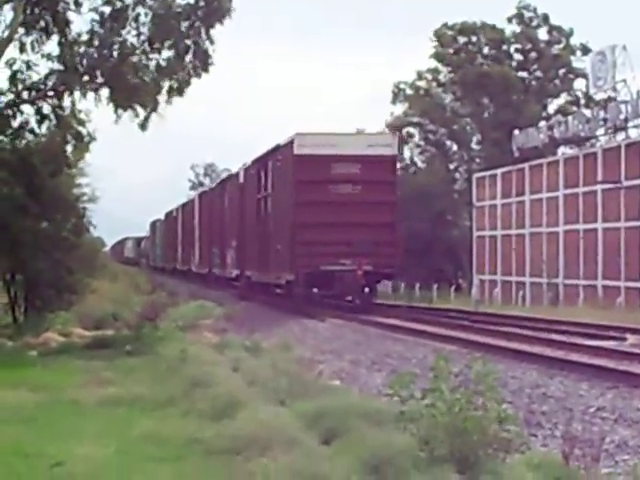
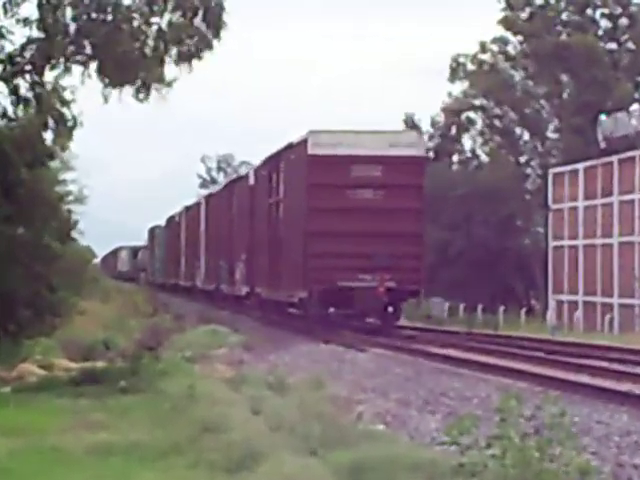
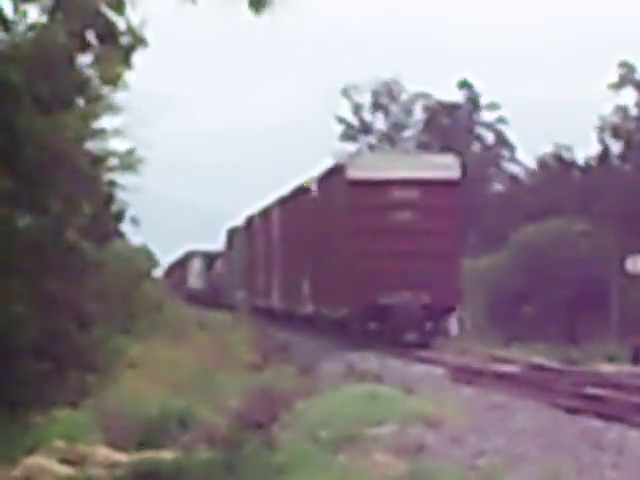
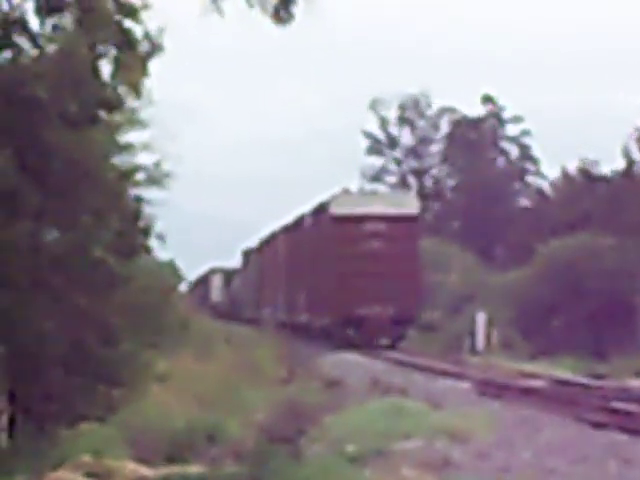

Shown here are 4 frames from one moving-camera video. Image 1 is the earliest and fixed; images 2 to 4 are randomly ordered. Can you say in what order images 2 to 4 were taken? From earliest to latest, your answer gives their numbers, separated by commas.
2, 3, 4
